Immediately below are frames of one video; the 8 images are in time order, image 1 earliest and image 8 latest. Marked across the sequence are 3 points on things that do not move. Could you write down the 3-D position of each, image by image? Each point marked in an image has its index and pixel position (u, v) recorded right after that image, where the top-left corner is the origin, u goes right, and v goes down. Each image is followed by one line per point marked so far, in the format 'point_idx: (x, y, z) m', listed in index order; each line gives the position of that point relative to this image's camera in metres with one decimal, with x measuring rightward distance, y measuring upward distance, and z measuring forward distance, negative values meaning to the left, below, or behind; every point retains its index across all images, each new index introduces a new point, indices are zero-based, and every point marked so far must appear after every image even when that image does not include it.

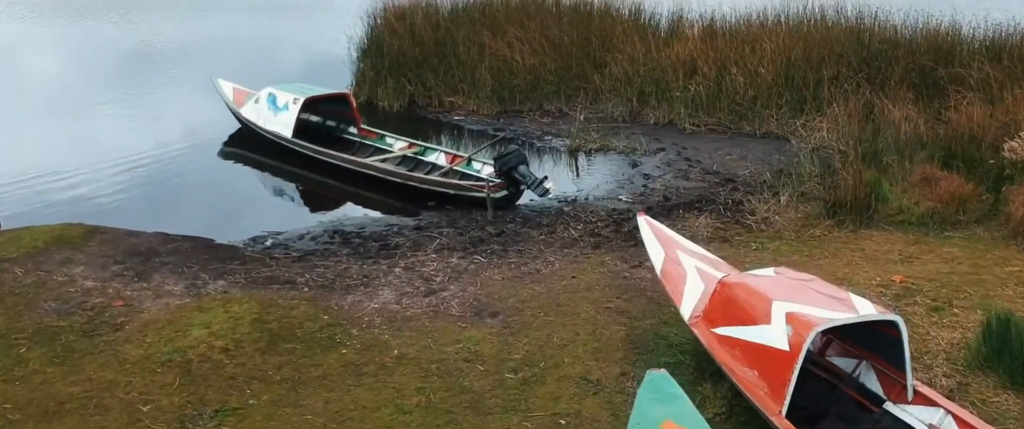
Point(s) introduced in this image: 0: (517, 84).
0: (+0.1, +1.4, +10.6) m
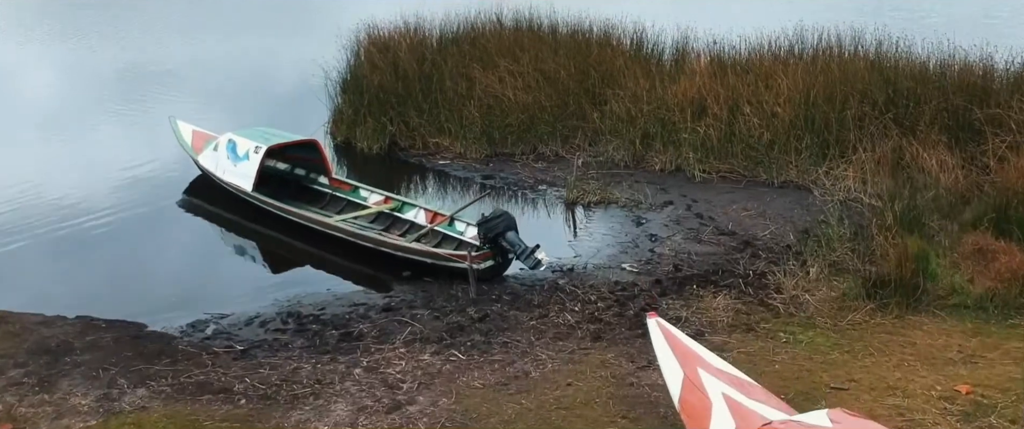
0: (0.0, +0.9, +9.6) m
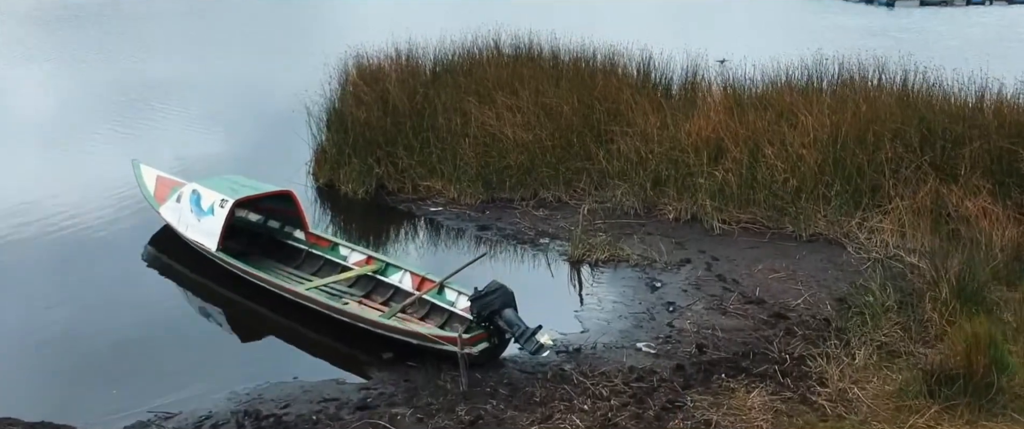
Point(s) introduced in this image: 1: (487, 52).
0: (0.0, +0.4, +8.8) m
1: (-0.3, +2.1, +12.5) m
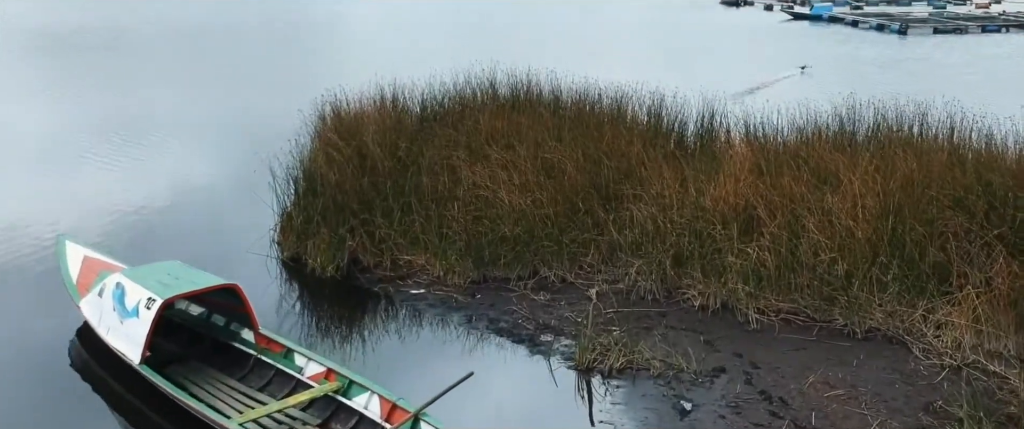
0: (-0.1, -0.2, +7.6) m
1: (-0.4, +1.4, +11.2) m
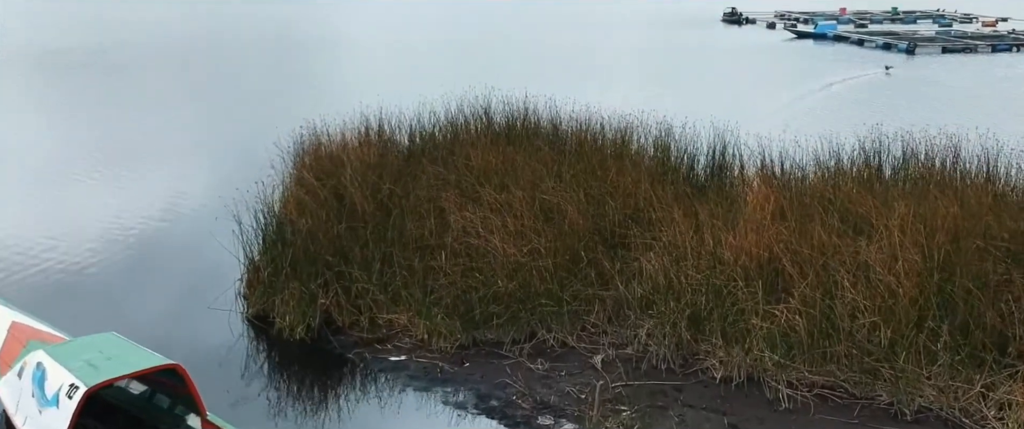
0: (-0.1, -0.5, +6.7) m
1: (-0.4, +1.0, +10.4) m
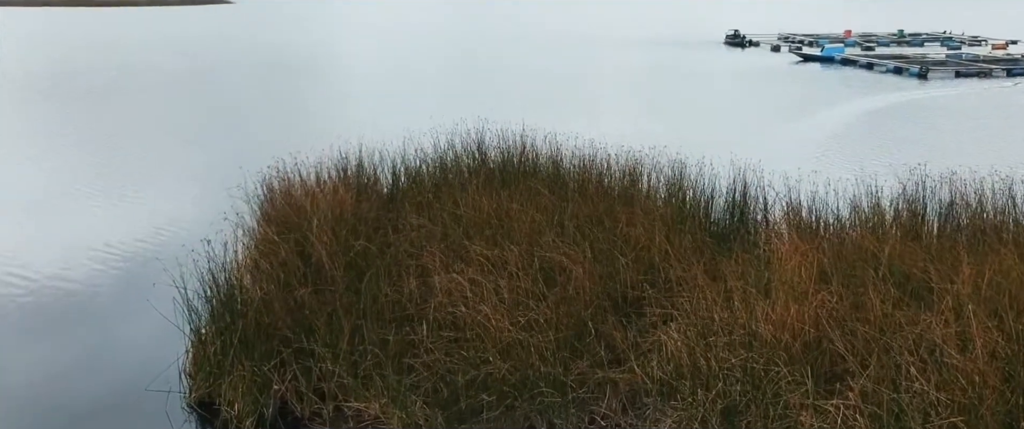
0: (-0.2, -0.9, +5.6) m
1: (-0.5, +0.5, +9.3) m
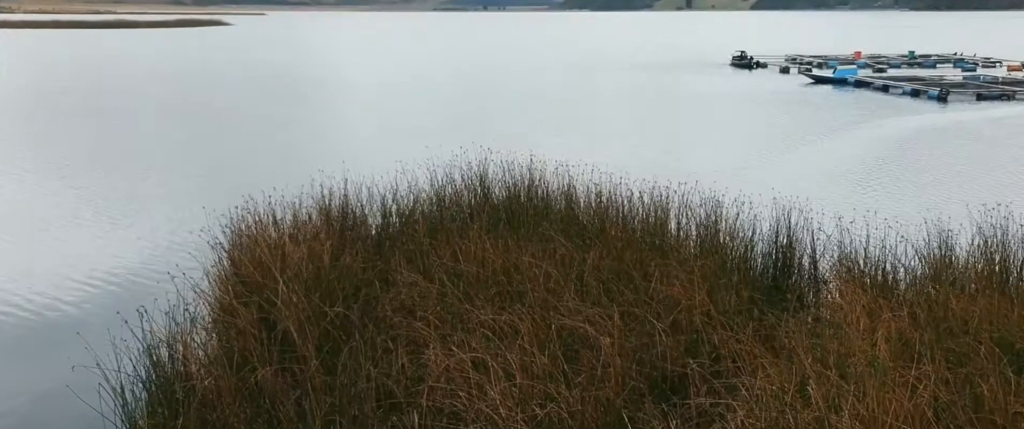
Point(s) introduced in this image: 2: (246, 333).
0: (-0.1, -1.2, +4.3) m
1: (-0.4, +0.1, +8.1) m
2: (-1.5, -0.6, +5.1) m
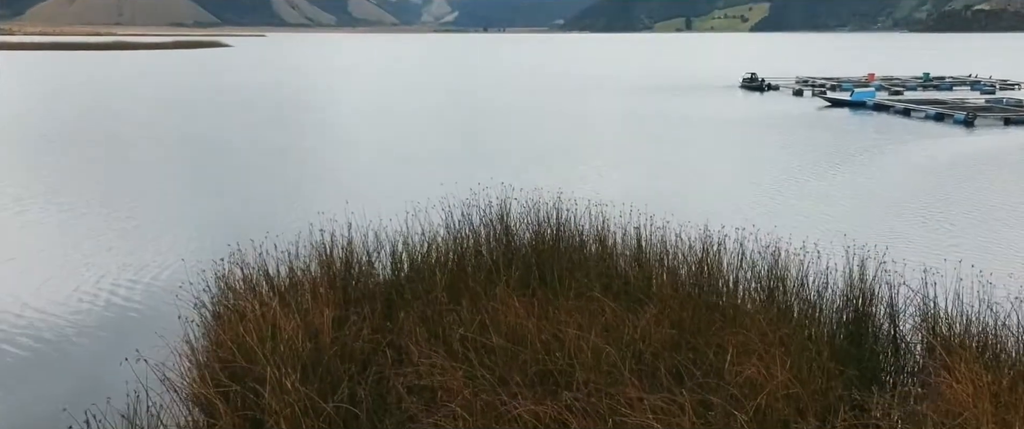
0: (+0.1, -1.5, +3.2) m
1: (-0.2, -0.3, +7.0) m
2: (-1.2, -0.9, +4.0) m
